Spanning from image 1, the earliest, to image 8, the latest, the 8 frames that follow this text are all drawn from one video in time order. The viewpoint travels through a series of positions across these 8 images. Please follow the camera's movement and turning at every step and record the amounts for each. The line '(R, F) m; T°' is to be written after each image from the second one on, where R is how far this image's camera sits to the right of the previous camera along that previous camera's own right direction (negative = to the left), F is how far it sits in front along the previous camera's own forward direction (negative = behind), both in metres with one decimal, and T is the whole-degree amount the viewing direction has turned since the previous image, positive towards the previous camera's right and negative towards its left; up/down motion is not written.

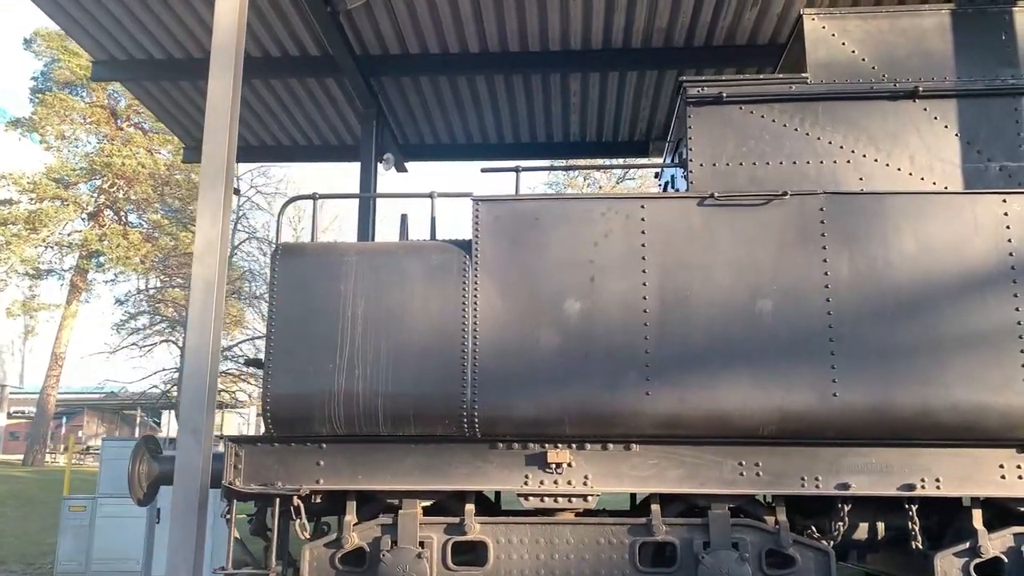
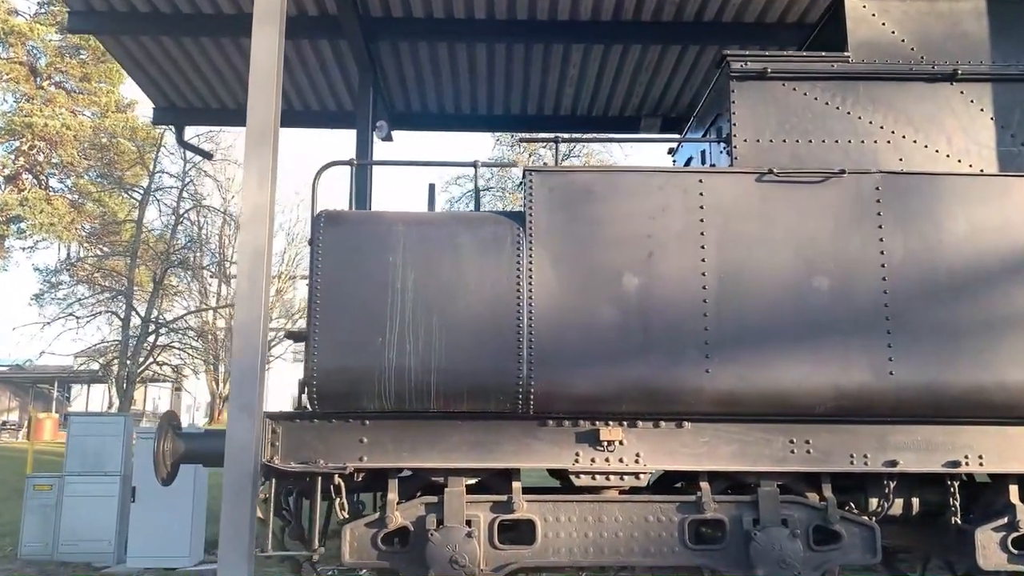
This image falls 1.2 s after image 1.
(-0.7, +0.2) m; +5°
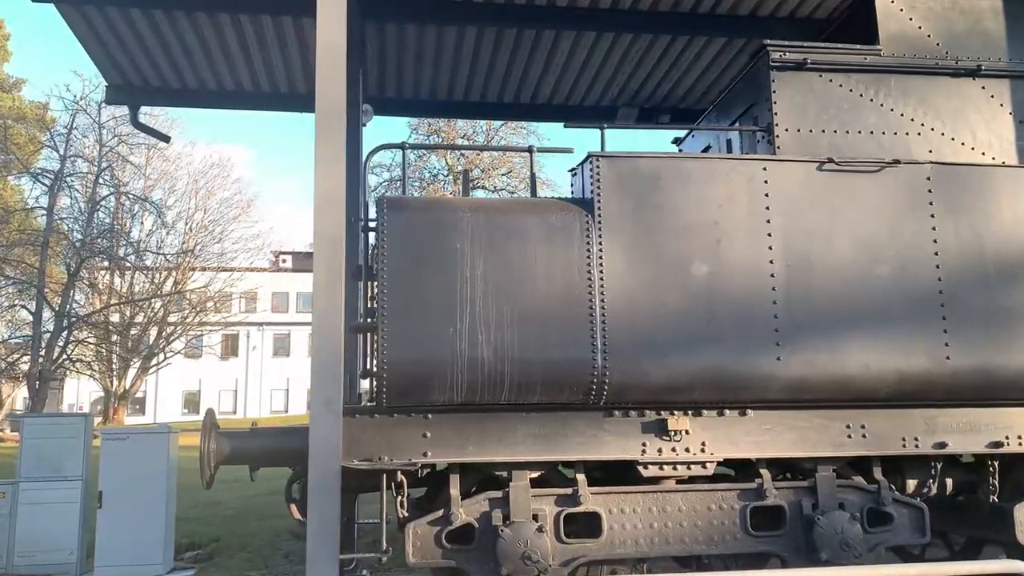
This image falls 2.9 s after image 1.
(-1.0, +0.2) m; +7°
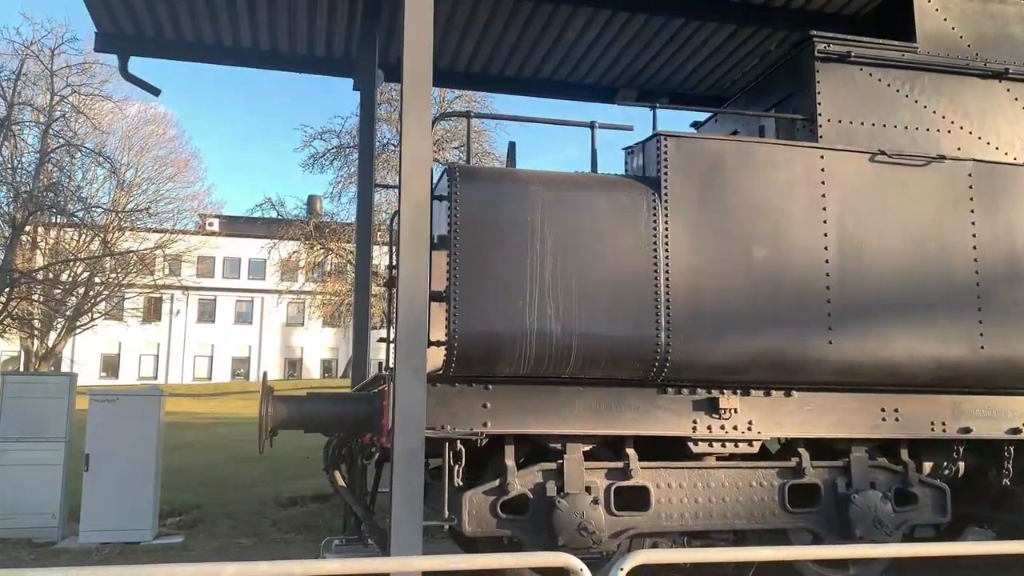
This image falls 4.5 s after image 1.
(-0.8, 0.0) m; +5°
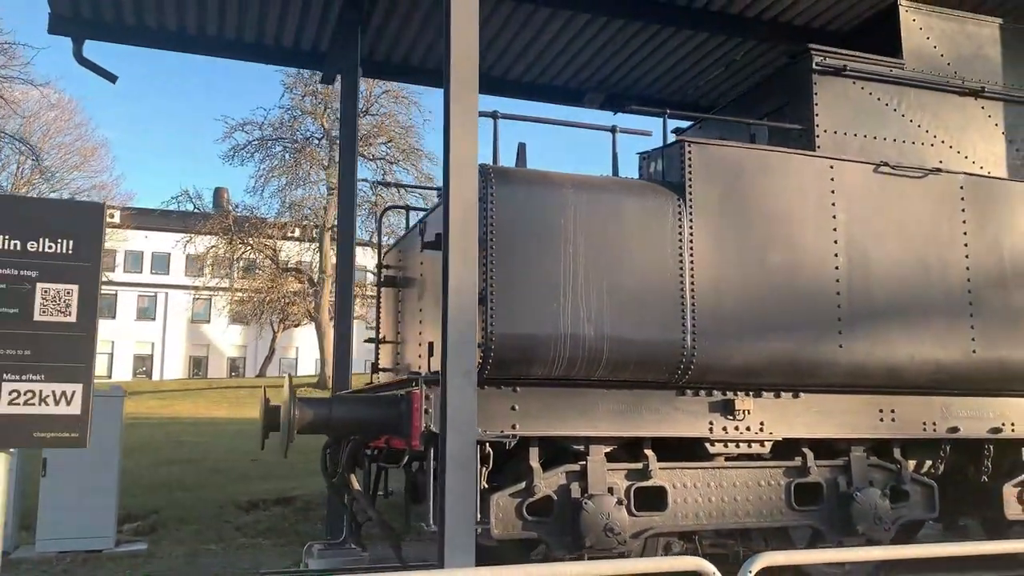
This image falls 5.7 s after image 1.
(-0.7, 0.0) m; +6°
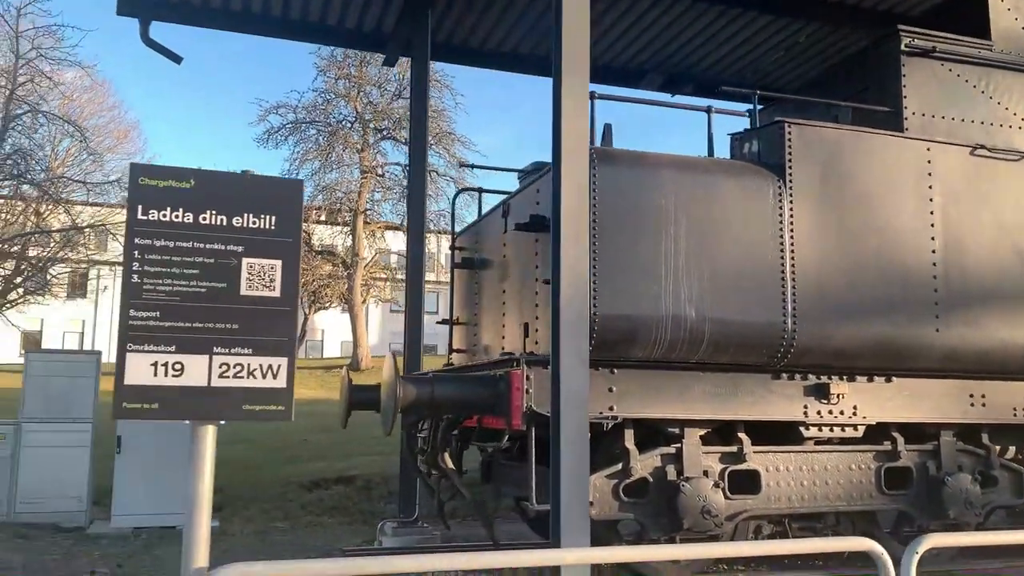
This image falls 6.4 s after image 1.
(-0.4, 0.0) m; -1°
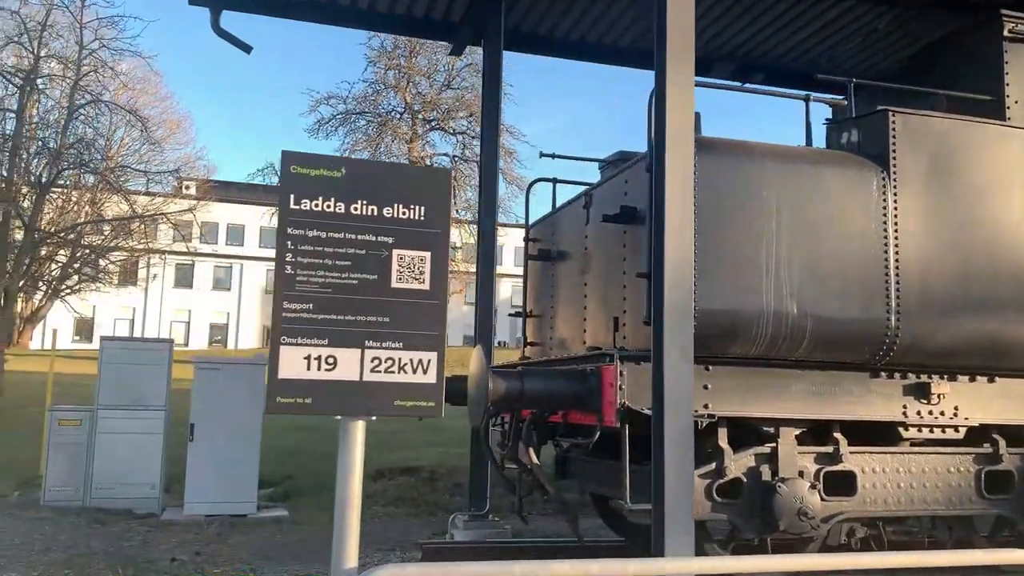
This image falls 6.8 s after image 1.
(-0.3, +0.1) m; -3°
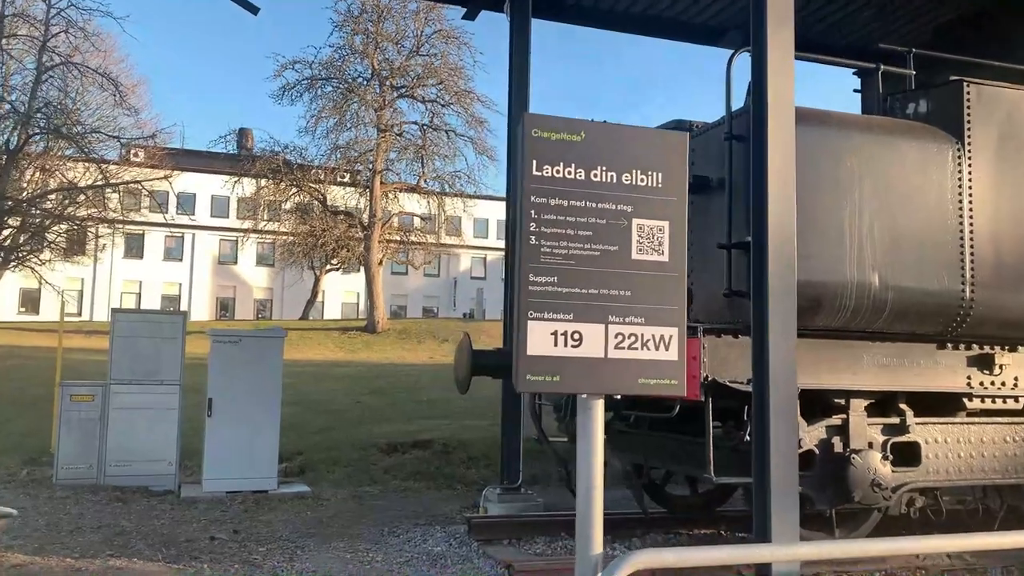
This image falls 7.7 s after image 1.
(-0.6, +0.1) m; +3°
